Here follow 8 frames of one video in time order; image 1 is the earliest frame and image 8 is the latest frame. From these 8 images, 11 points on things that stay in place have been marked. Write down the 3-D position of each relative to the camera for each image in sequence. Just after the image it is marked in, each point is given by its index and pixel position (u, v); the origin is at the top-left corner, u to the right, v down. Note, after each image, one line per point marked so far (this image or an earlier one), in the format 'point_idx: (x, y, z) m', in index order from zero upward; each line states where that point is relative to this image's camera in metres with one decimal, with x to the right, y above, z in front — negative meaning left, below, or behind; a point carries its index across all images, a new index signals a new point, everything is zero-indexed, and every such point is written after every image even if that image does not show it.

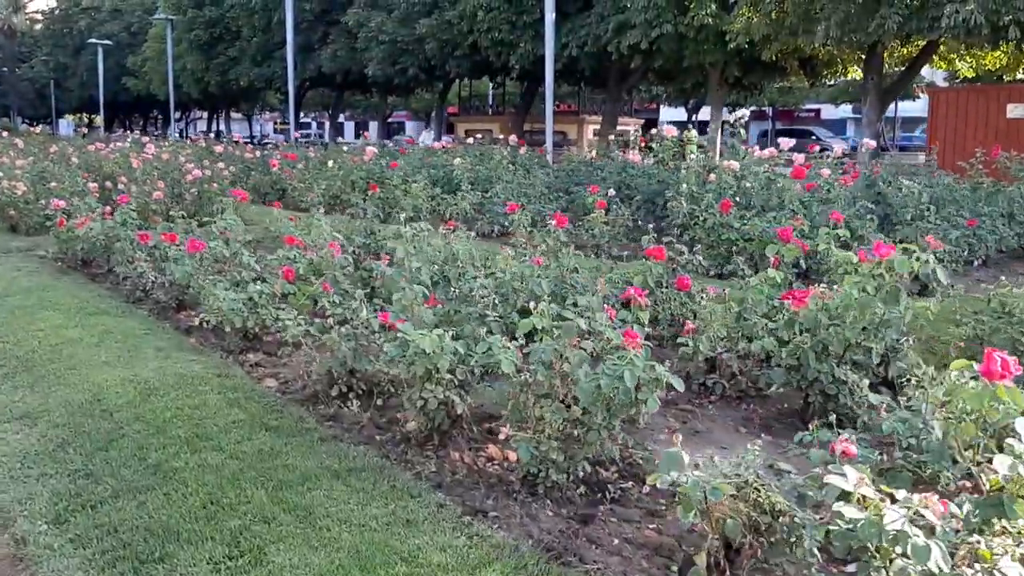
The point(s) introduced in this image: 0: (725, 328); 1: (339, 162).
0: (+1.0, -0.2, +4.3) m
1: (-2.5, +1.8, +14.0) m
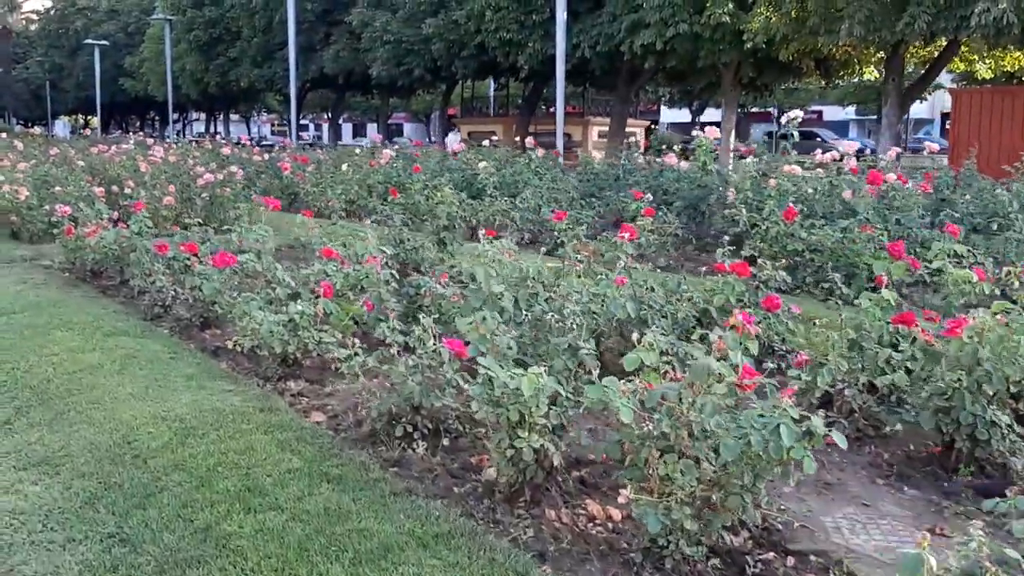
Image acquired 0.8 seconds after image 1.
0: (+1.3, -0.3, +3.8) m
1: (-2.2, +1.7, +13.4) m
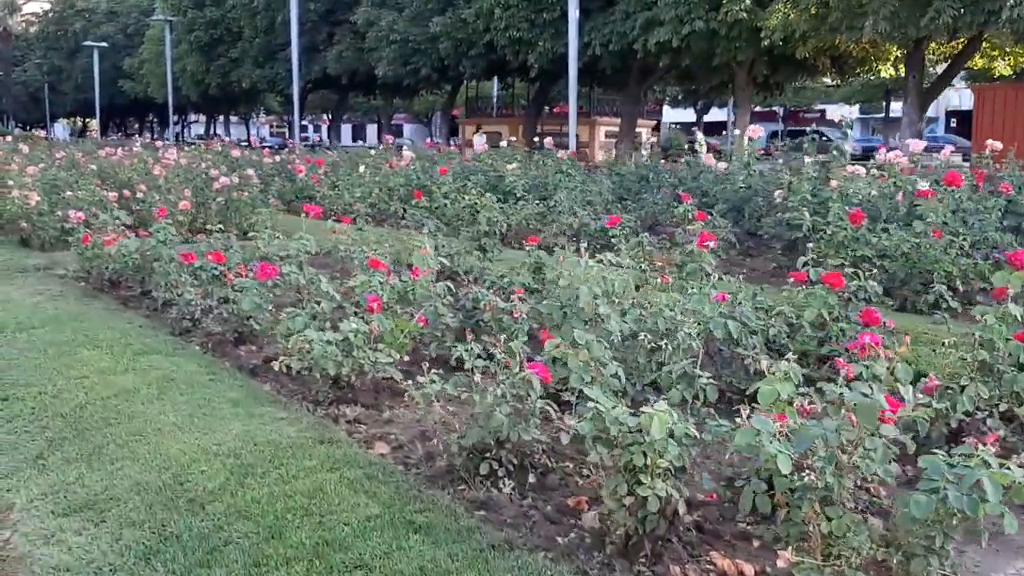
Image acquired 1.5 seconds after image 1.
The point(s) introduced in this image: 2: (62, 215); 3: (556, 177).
0: (+1.7, -0.3, +3.4) m
1: (-1.9, +1.6, +13.0) m
2: (-4.7, +0.8, +9.9) m
3: (+0.6, +1.3, +10.7) m
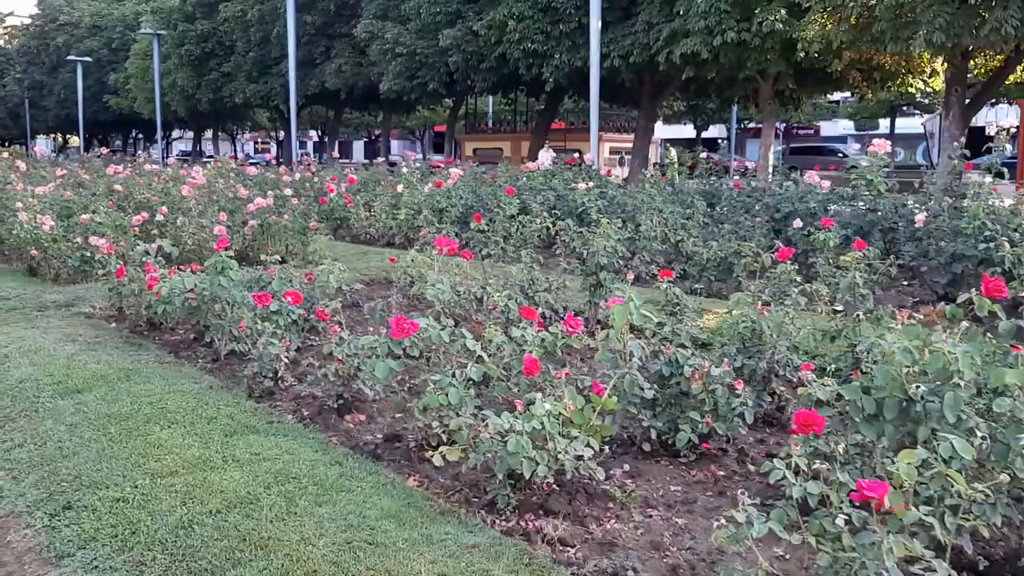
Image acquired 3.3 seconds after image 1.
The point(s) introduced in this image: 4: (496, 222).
0: (+2.6, -0.6, +2.3) m
1: (-1.2, +1.3, +11.9) m
2: (-4.0, +0.4, +8.7) m
3: (+1.3, +0.9, +9.6) m
4: (-0.1, +0.6, +9.2) m
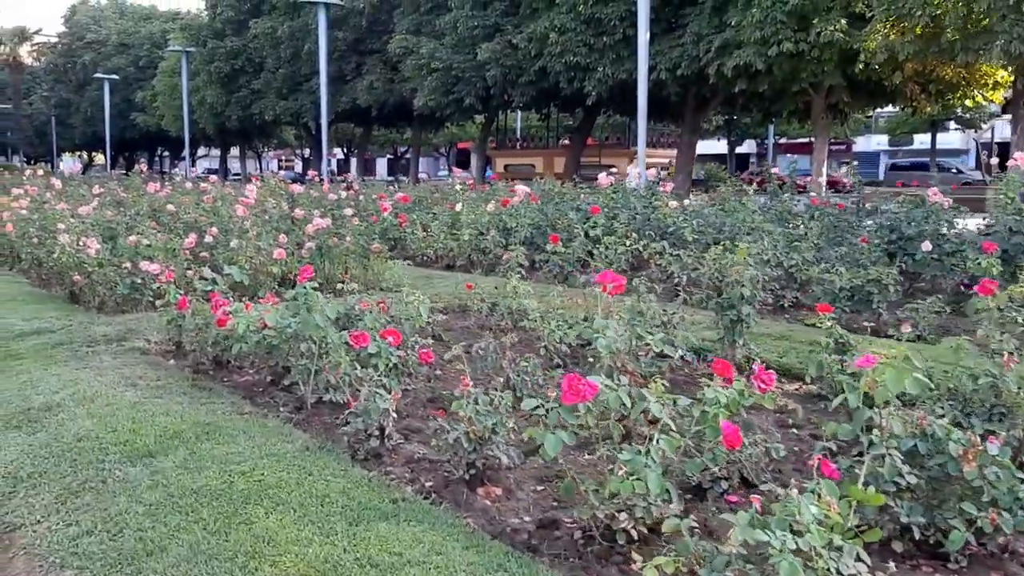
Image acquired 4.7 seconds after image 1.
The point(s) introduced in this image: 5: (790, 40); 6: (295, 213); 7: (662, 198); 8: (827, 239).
0: (+3.2, -0.7, +1.4) m
1: (-0.4, +0.9, +11.1) m
2: (-3.3, +0.2, +8.0) m
3: (+2.0, +0.7, +8.8) m
4: (+0.6, +0.4, +8.4) m
5: (+5.8, +5.1, +19.6) m
6: (-2.2, +0.8, +9.4) m
7: (+1.6, +1.0, +10.3) m
8: (+2.7, +0.4, +8.3) m
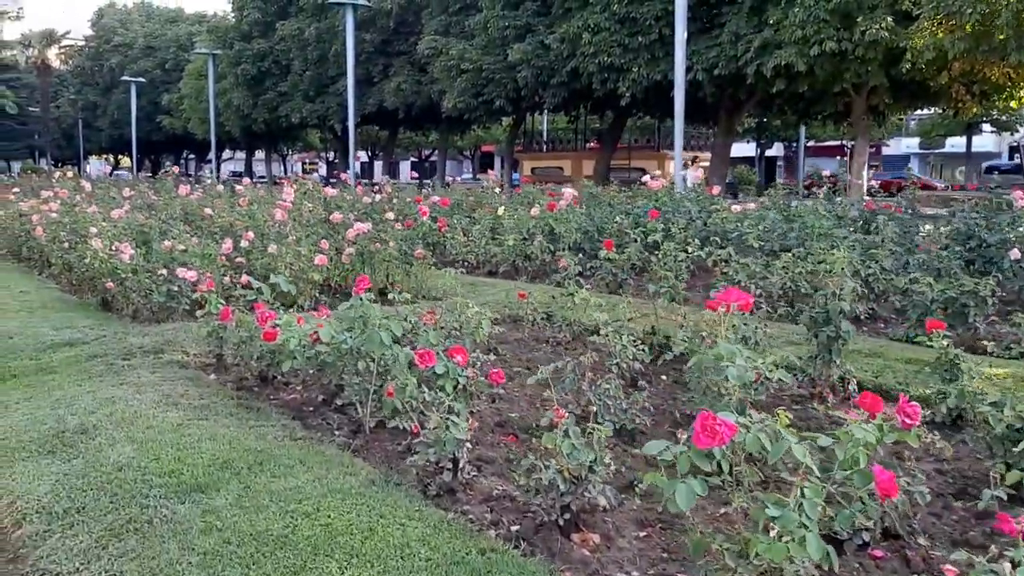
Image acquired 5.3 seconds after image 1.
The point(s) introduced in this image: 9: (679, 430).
0: (+3.5, -0.8, +0.9) m
1: (+0.1, +0.9, +10.7) m
2: (-2.8, +0.1, +7.6) m
3: (+2.5, +0.6, +8.3) m
4: (+1.1, +0.3, +7.9) m
5: (+6.5, +5.0, +19.0) m
6: (-1.7, +0.7, +9.0) m
7: (+2.1, +0.9, +9.8) m
8: (+3.2, +0.3, +7.8) m
9: (+0.8, -0.7, +4.4) m
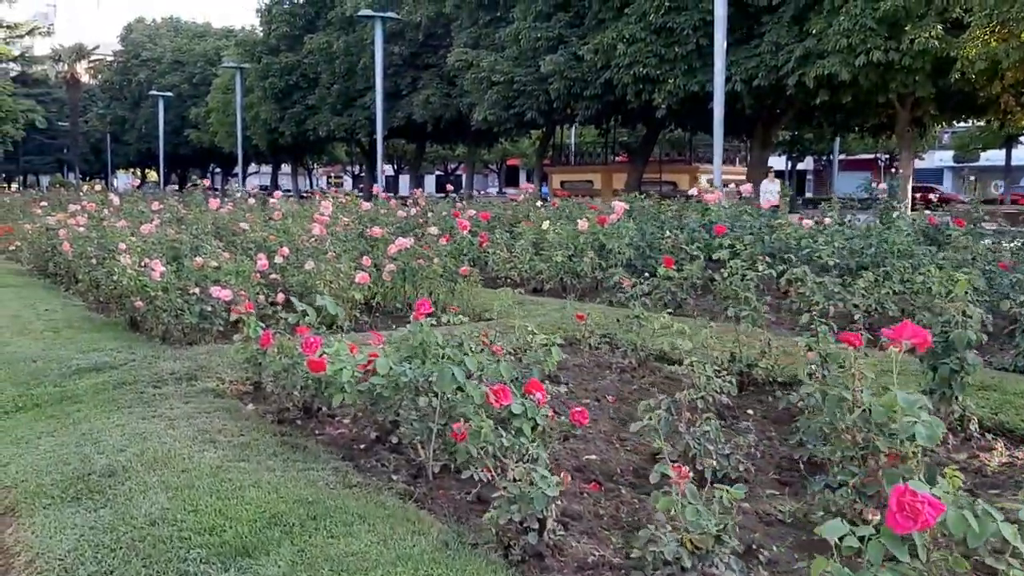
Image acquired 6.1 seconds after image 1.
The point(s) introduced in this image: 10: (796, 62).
0: (+3.7, -0.8, +0.3) m
1: (+0.6, +0.7, +10.1) m
2: (-2.4, 0.0, +7.1) m
3: (+2.9, +0.4, +7.7) m
4: (+1.5, +0.1, +7.4) m
5: (+7.2, +4.7, +18.4) m
6: (-1.3, +0.5, +8.5) m
7: (+2.6, +0.7, +9.3) m
8: (+3.6, +0.2, +7.2) m
9: (+1.1, -0.8, +3.9) m
10: (+6.0, +4.8, +19.9) m
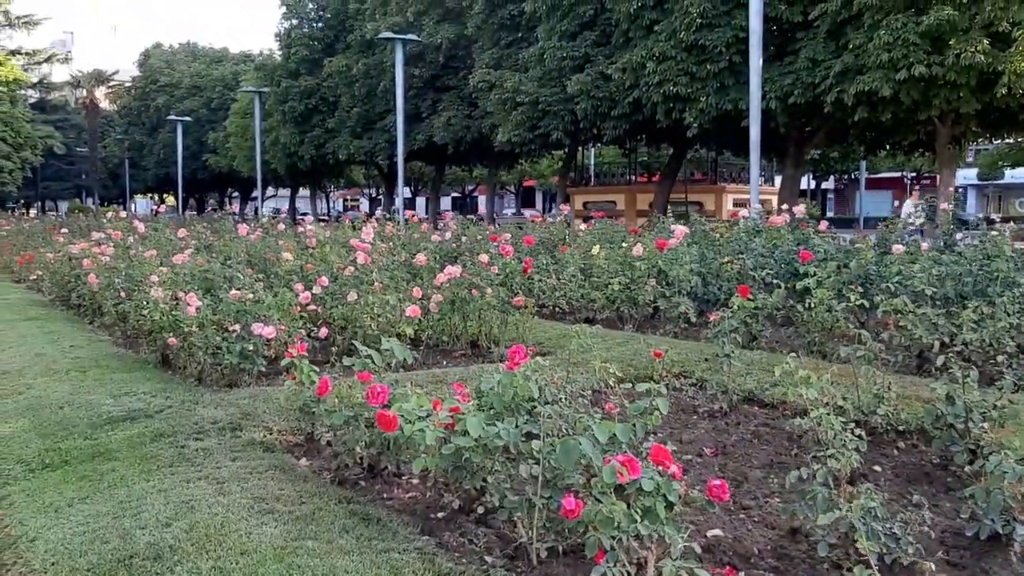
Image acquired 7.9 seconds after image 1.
0: (+4.1, -0.9, -0.4) m
1: (+1.1, +0.4, +9.5) m
2: (-1.9, -0.3, +6.6) m
3: (+3.4, +0.2, +7.1) m
4: (+2.0, -0.1, +6.7) m
5: (+7.8, +4.2, +17.8) m
6: (-0.8, +0.2, +7.9) m
7: (+3.1, +0.4, +8.6) m
8: (+4.1, -0.1, +6.5) m
9: (+1.5, -0.9, +3.2) m
10: (+6.7, +4.3, +19.3) m
